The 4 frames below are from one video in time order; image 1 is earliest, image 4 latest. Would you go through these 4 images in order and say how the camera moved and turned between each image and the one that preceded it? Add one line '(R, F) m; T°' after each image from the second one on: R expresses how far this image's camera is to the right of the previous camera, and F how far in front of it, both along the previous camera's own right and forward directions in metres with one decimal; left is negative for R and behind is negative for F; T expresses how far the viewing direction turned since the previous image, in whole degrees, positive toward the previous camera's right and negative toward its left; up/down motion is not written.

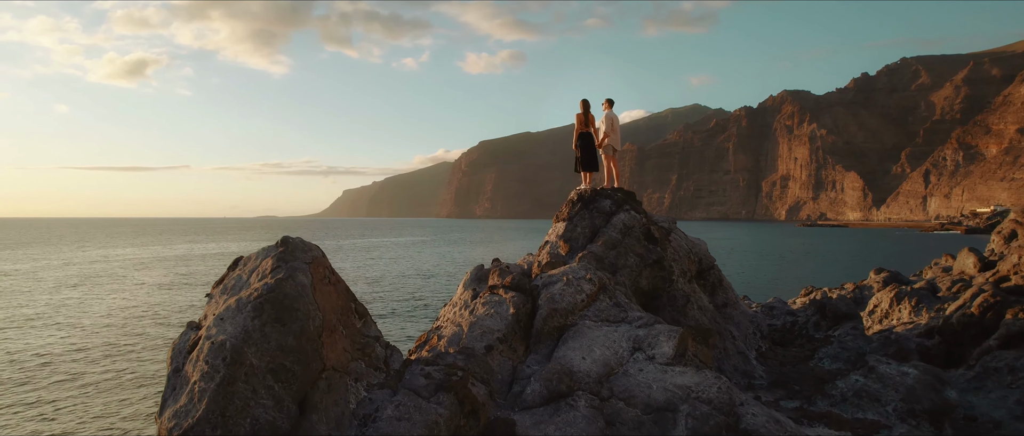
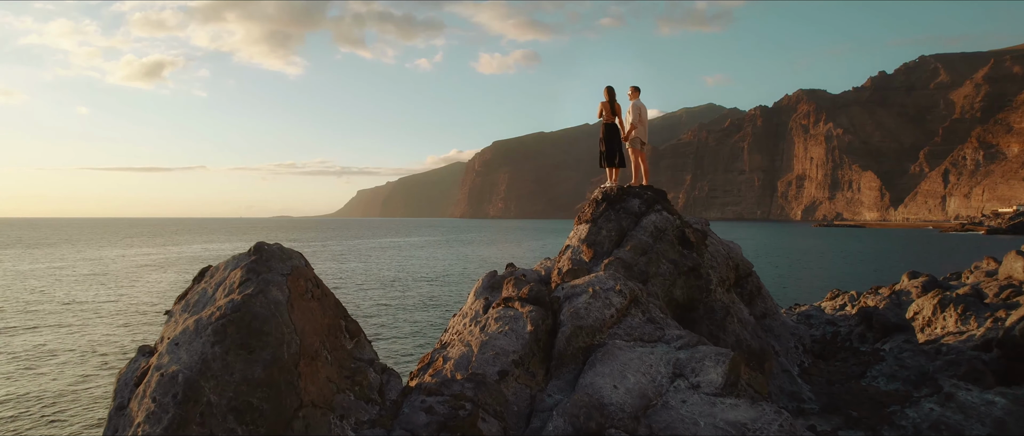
(-0.1, +1.1) m; -1°
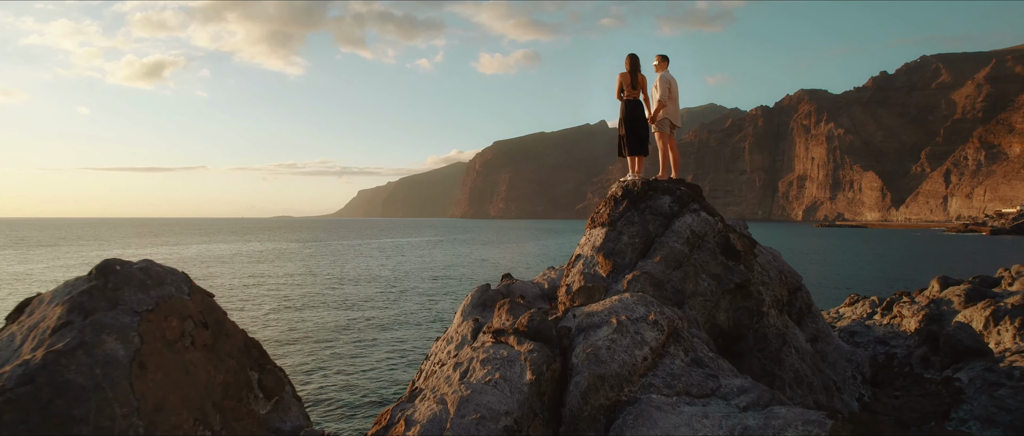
(+0.1, +1.9) m; 0°
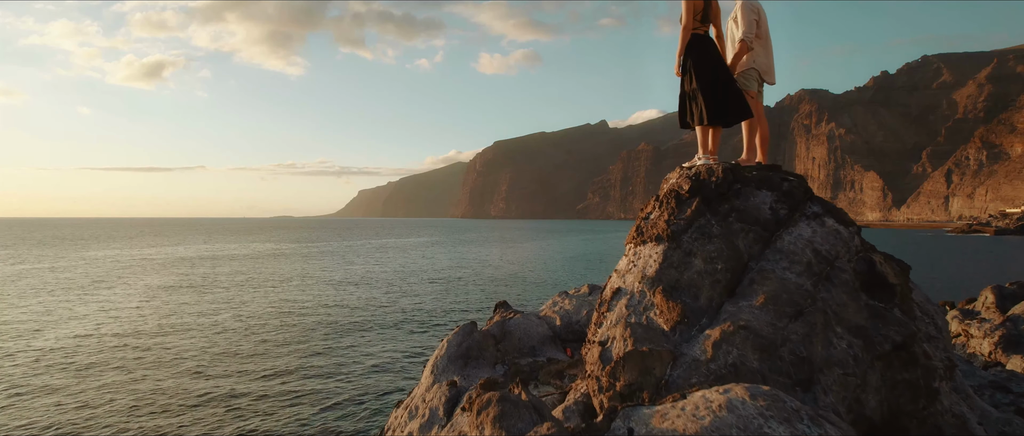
(0.0, +2.8) m; 0°
